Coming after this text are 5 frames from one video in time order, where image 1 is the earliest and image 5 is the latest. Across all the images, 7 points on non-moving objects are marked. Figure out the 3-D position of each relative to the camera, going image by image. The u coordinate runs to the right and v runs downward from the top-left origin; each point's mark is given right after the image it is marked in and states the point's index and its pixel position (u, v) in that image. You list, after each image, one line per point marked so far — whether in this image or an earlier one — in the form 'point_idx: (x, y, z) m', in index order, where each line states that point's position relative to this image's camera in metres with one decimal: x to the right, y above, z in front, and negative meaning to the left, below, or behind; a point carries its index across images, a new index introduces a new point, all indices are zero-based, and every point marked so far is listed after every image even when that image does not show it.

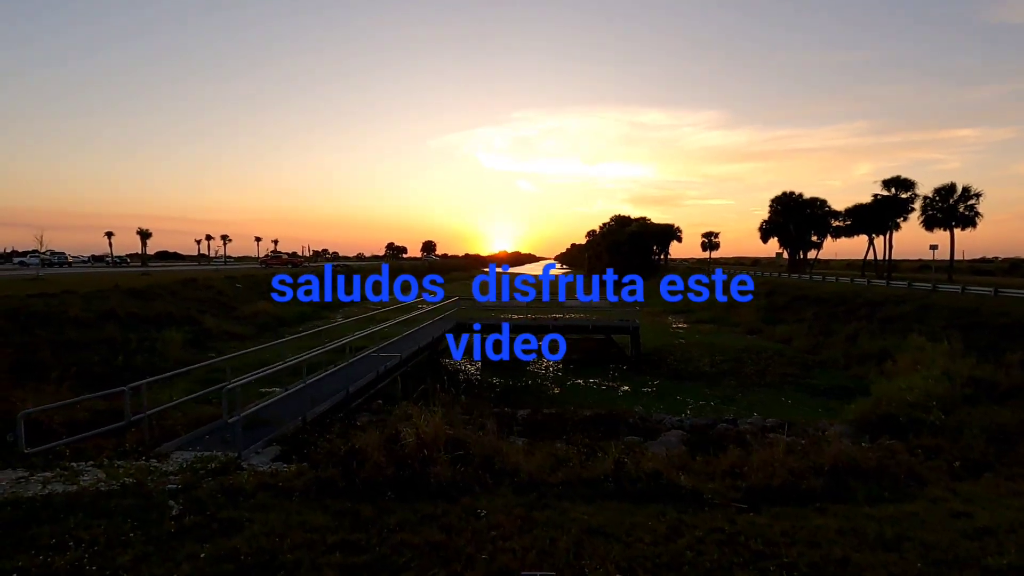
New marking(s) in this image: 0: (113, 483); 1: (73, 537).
0: (-4.7, -2.3, +6.4) m
1: (-3.7, -2.1, +4.6) m
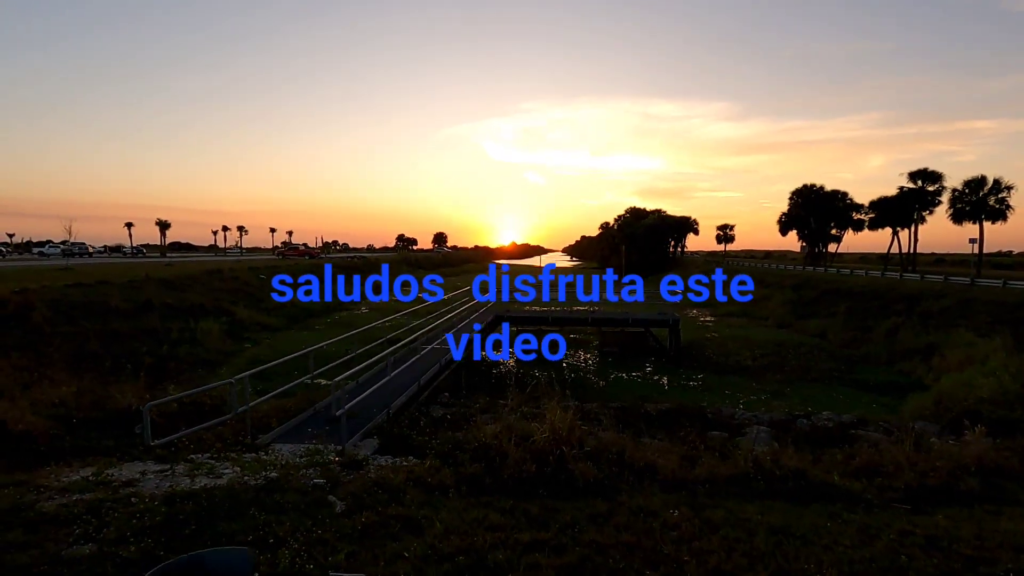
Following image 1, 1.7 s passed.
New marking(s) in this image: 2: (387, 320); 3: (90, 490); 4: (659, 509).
0: (-3.0, -2.2, +6.3) m
1: (-2.0, -2.1, +4.5) m
2: (-4.2, -1.1, +17.8) m
3: (-4.3, -2.1, +5.5) m
4: (+1.5, -2.3, +5.5) m
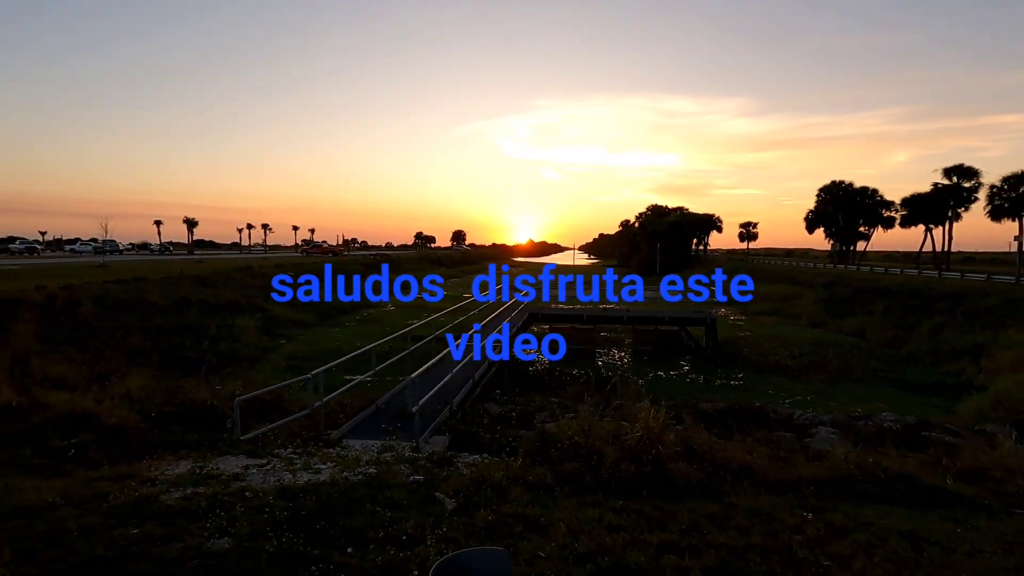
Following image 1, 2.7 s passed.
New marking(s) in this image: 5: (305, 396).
0: (-1.9, -2.2, +6.3) m
1: (-0.9, -2.0, +4.4) m
2: (-2.7, -1.0, +17.8) m
3: (-3.2, -2.0, +5.5) m
4: (+2.6, -2.2, +5.4) m
5: (-4.3, -2.2, +11.1) m
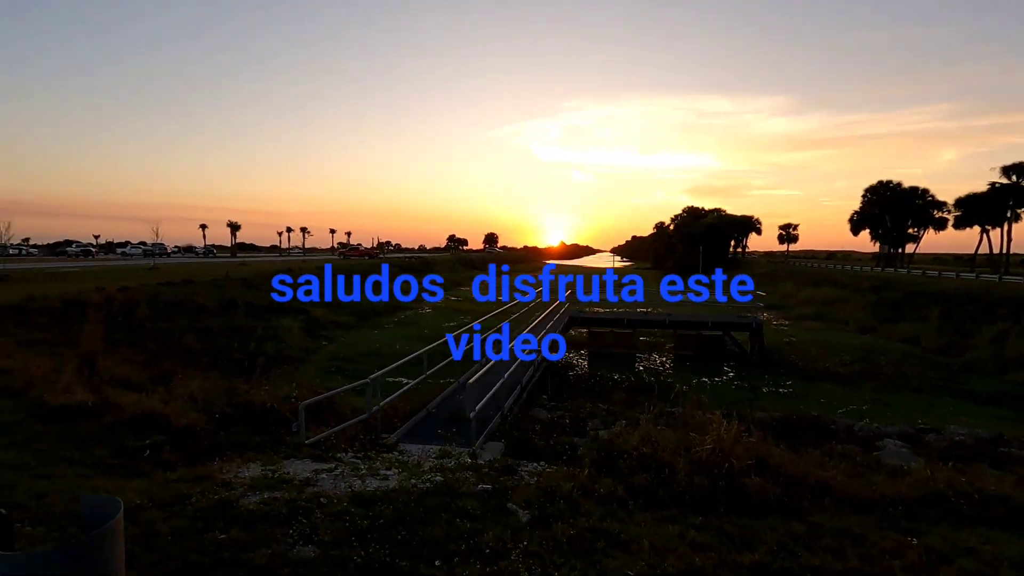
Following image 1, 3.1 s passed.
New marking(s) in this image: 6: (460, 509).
0: (-1.1, -2.2, +6.3) m
1: (-0.2, -2.1, +4.4) m
2: (-1.2, -1.1, +17.9) m
3: (-2.5, -2.1, +5.6) m
4: (+3.4, -2.3, +5.1) m
5: (-3.2, -2.3, +11.2) m
6: (-0.5, -2.1, +5.2) m
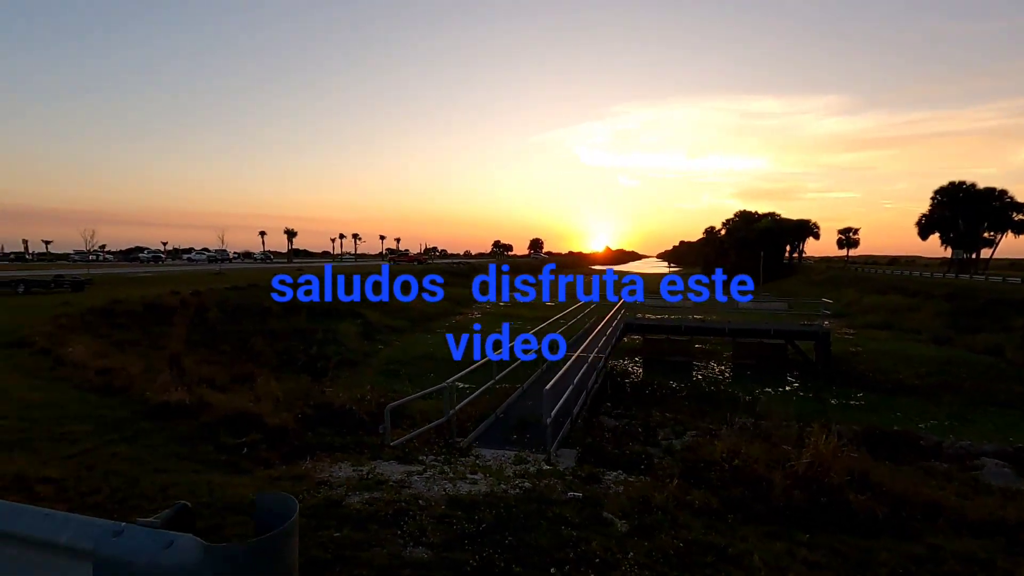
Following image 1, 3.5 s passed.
0: (-0.1, -2.3, +6.3) m
1: (+0.6, -2.1, +4.3) m
2: (+0.8, -1.3, +17.9) m
3: (-1.5, -2.1, +5.7) m
4: (+4.3, -2.4, +4.8) m
5: (-1.8, -2.4, +11.4) m
6: (+0.4, -2.2, +5.2) m
